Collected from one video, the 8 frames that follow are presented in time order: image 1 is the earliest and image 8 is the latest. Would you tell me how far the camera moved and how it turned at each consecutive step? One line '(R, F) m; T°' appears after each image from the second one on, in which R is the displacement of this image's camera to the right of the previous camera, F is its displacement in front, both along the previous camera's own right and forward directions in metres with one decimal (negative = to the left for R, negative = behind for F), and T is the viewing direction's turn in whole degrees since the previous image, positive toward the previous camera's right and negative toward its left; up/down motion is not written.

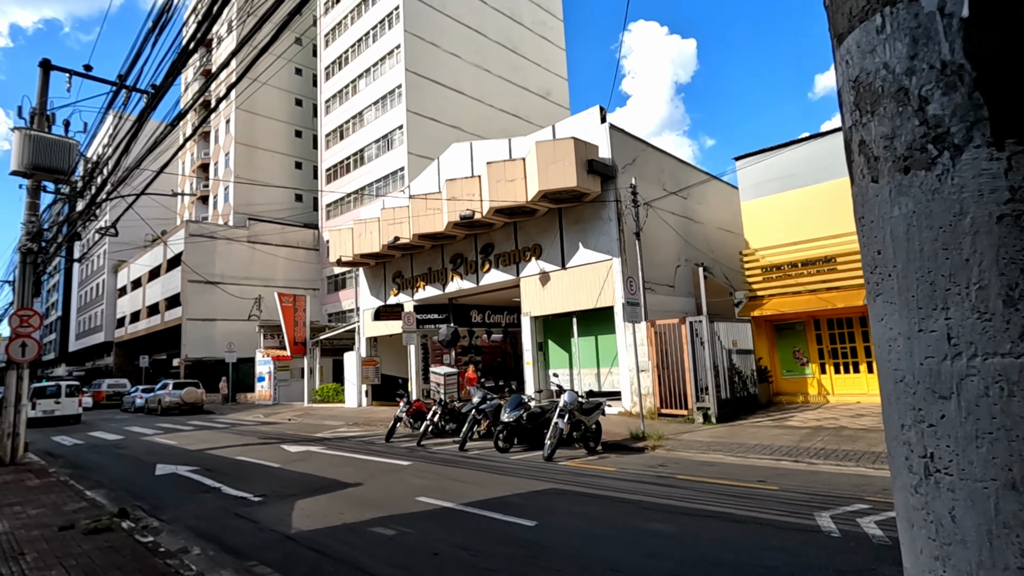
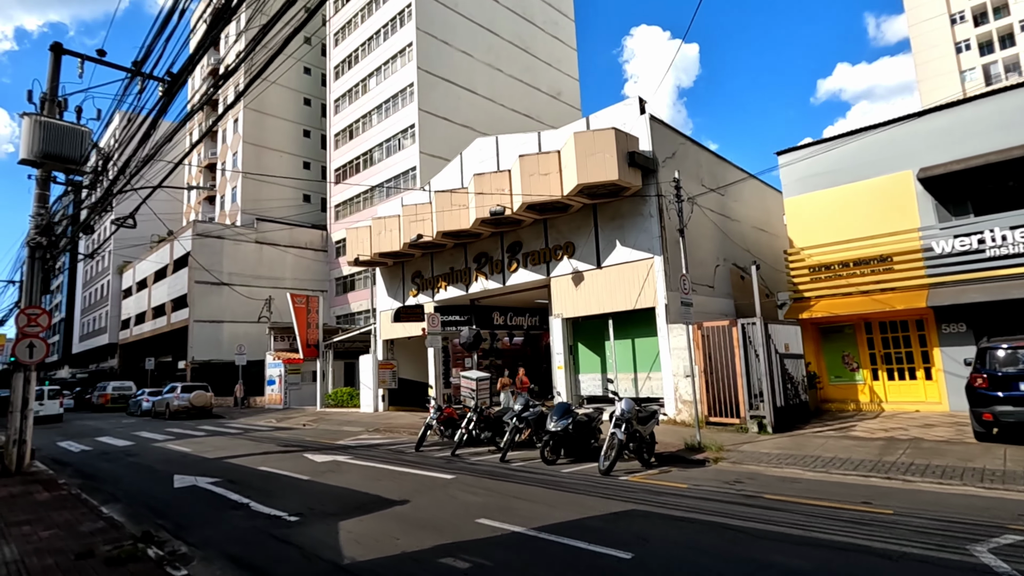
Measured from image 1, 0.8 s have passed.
(-0.9, +0.8) m; 0°
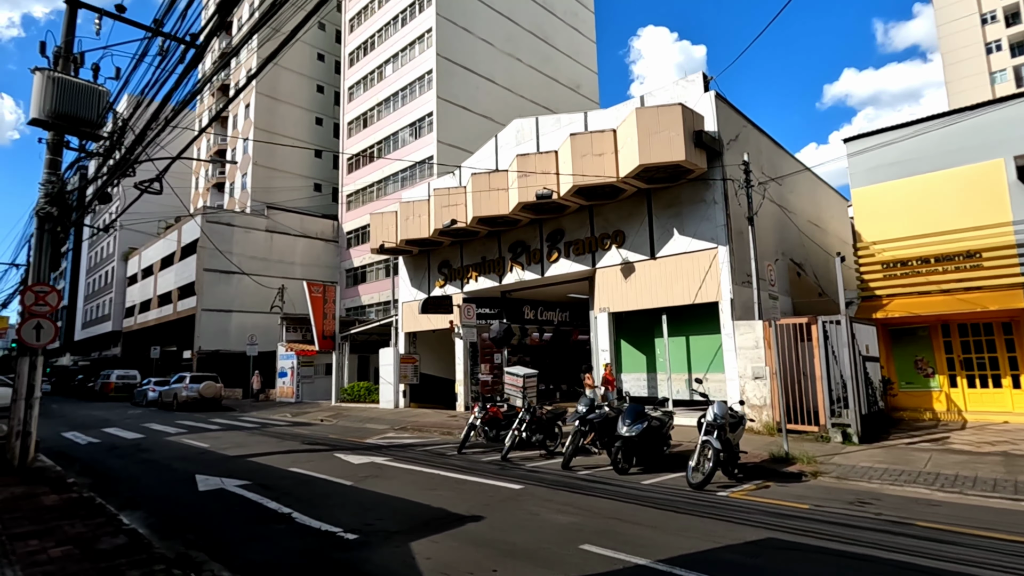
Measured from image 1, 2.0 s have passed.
(-1.2, +1.2) m; 0°
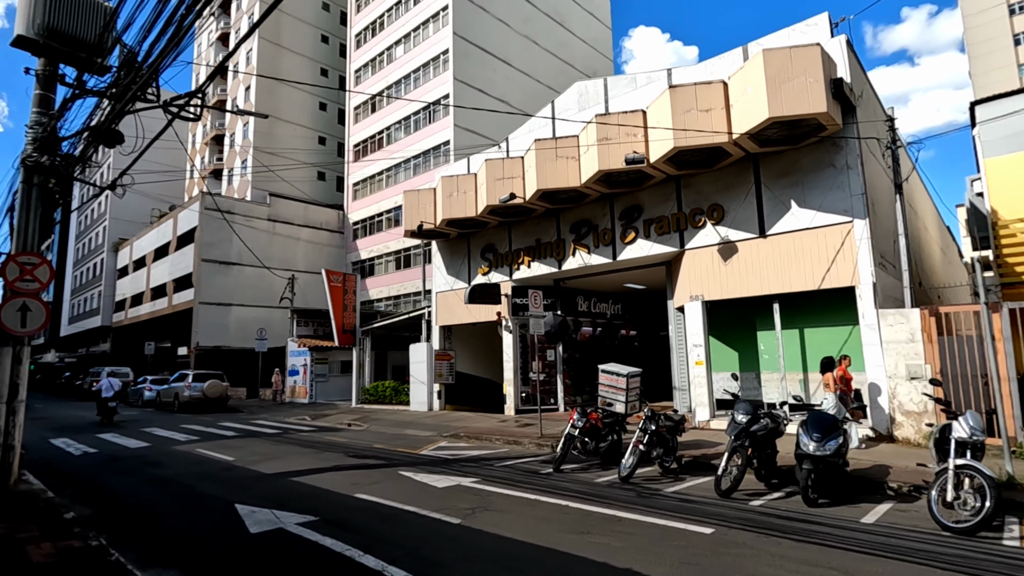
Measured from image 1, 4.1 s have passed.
(-2.1, +2.3) m; +1°
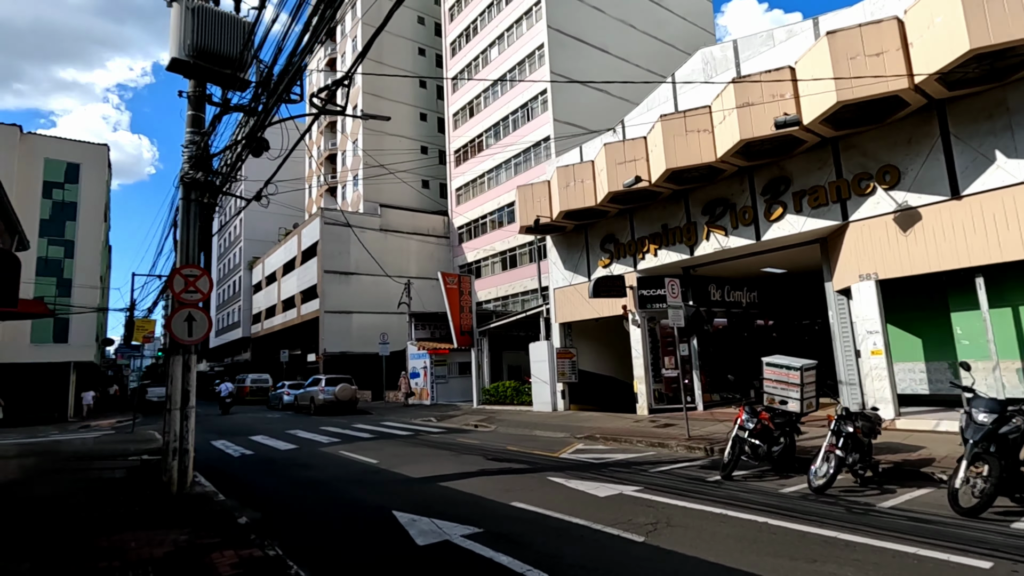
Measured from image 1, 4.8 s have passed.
(-0.8, +0.7) m; -10°
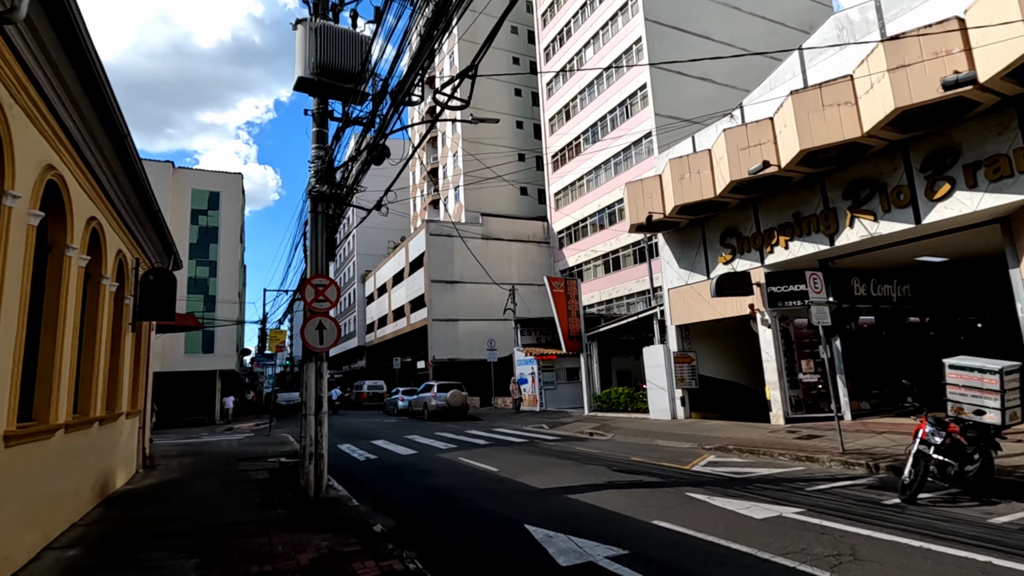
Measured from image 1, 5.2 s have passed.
(-0.4, +0.4) m; -10°
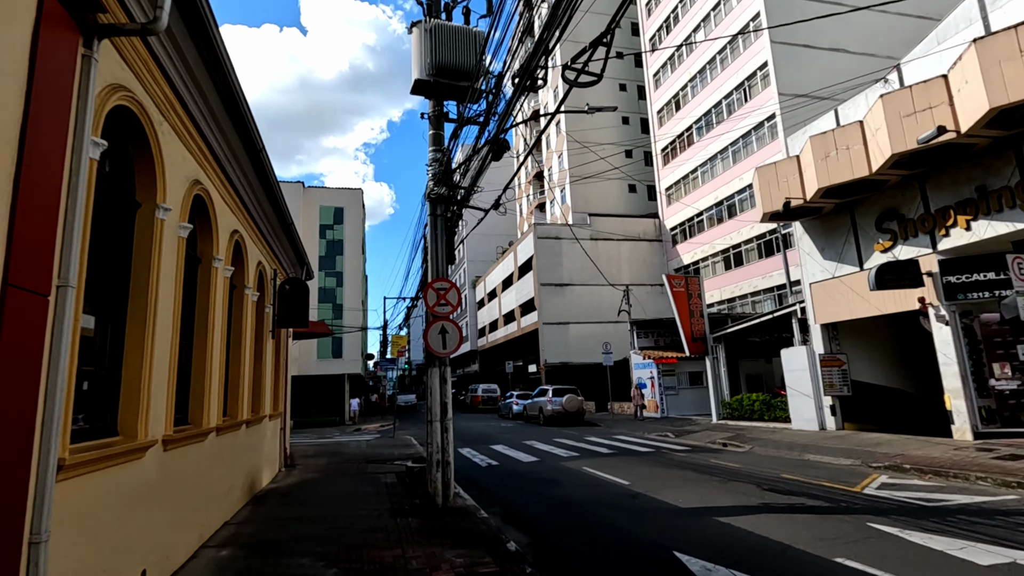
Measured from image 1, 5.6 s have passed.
(-0.4, +0.6) m; -11°
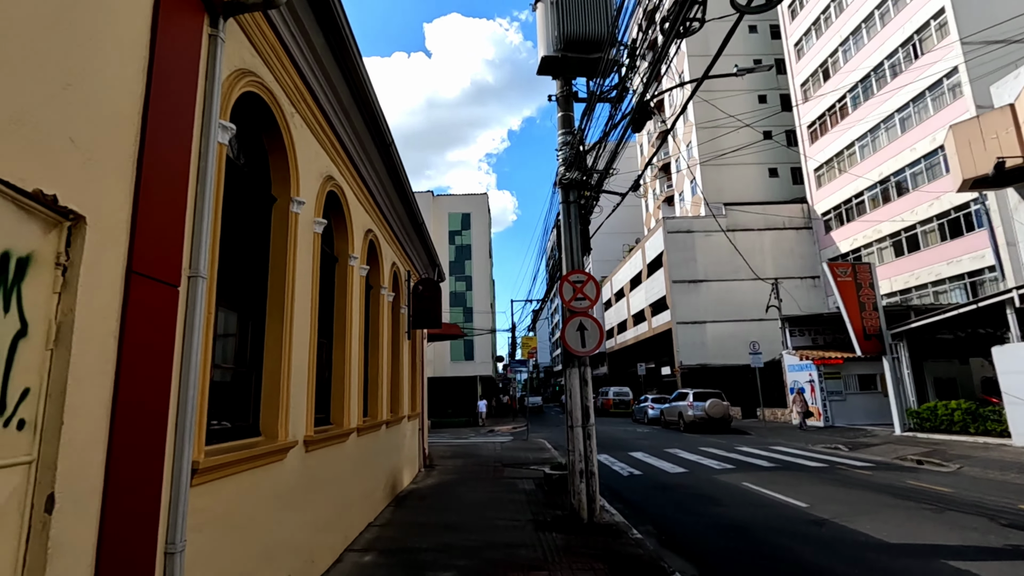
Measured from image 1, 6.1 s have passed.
(-0.3, +0.7) m; -13°
